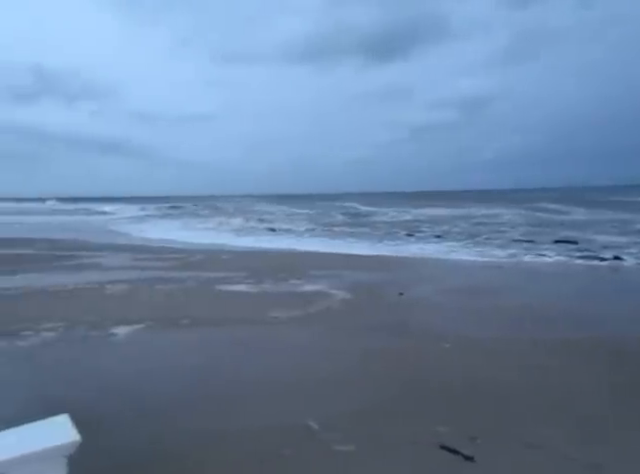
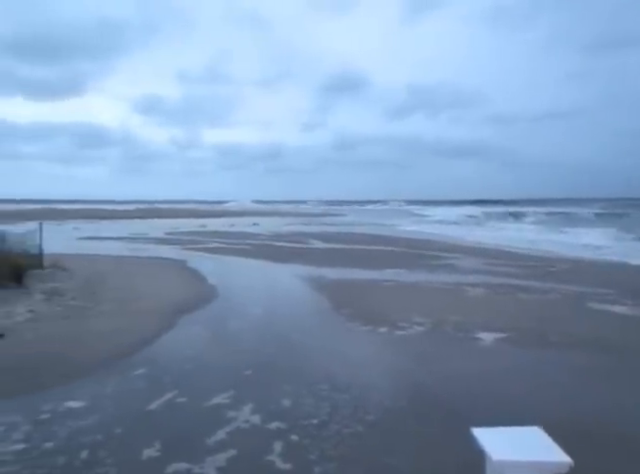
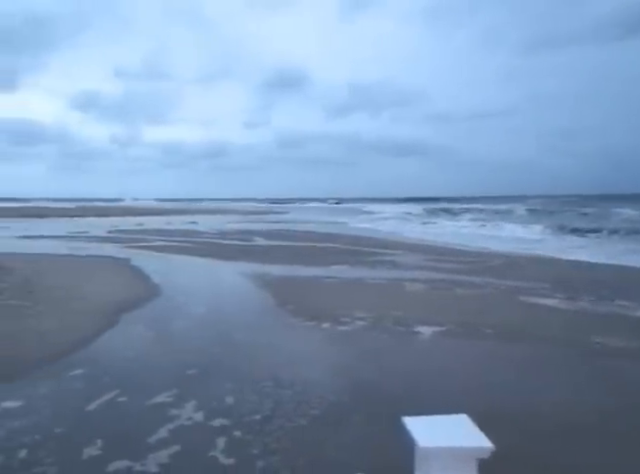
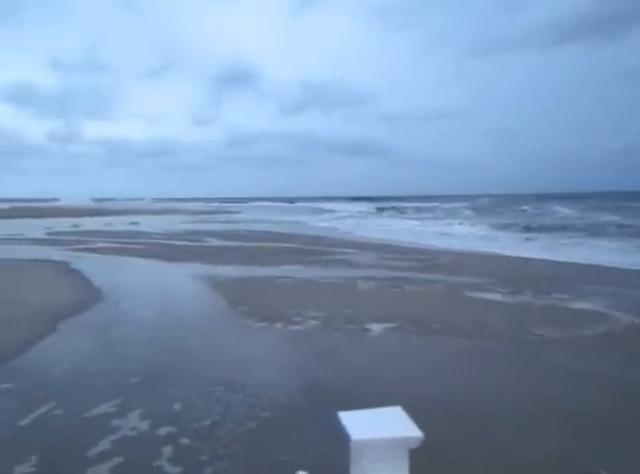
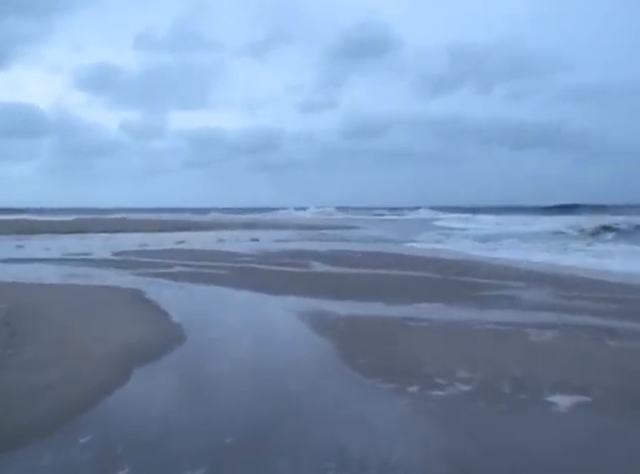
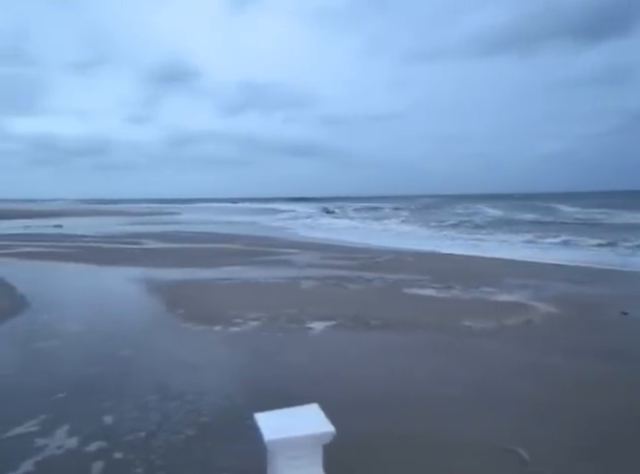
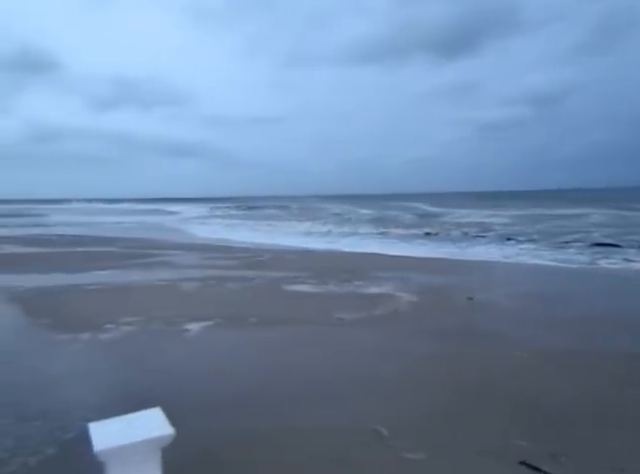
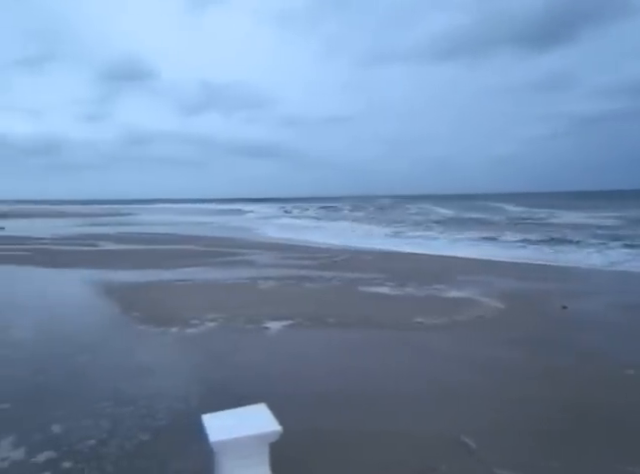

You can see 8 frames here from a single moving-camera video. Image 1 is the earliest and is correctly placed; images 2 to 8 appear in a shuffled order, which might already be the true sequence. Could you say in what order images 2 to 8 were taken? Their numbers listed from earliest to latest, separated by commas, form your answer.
7, 8, 6, 4, 3, 2, 5
